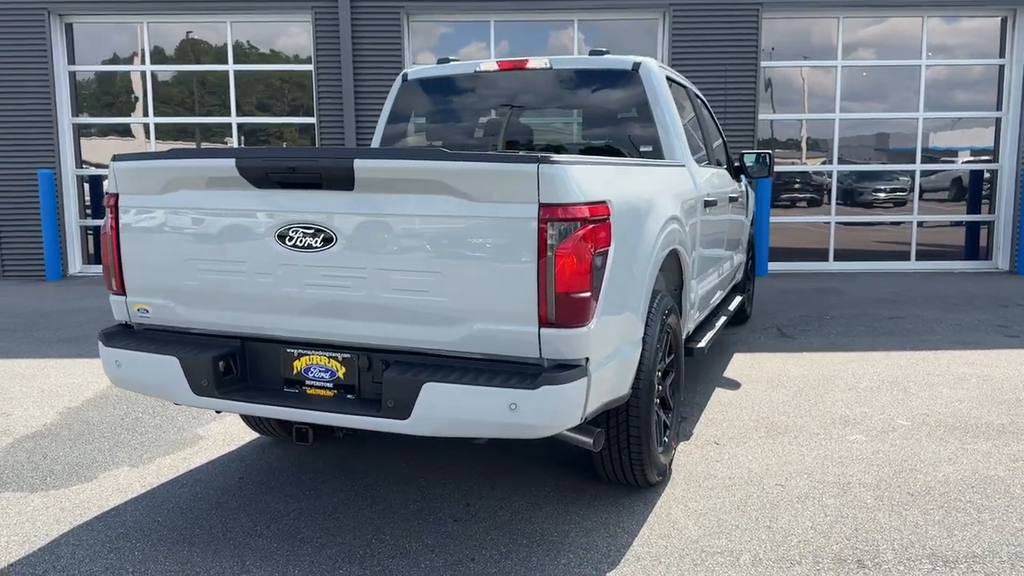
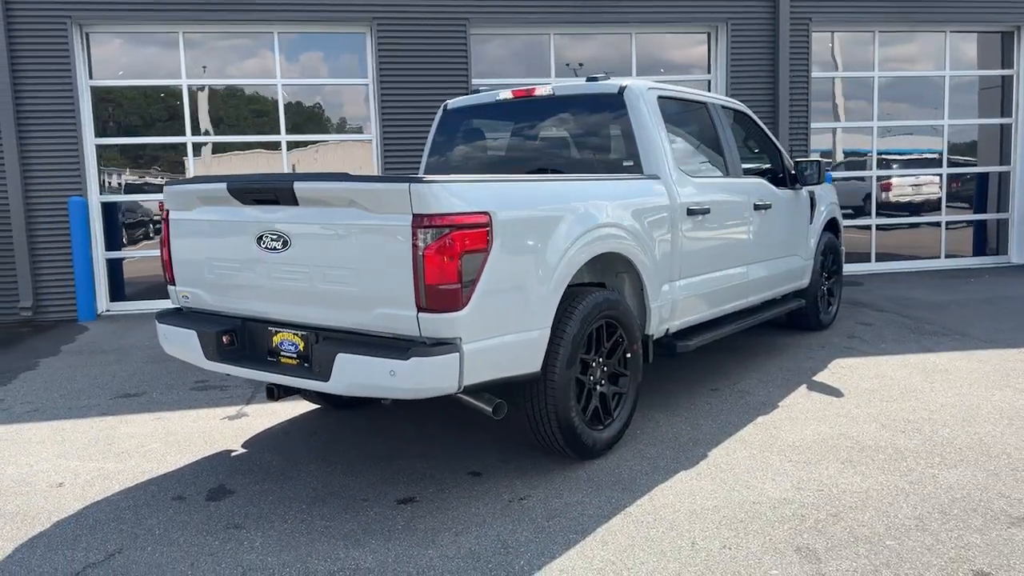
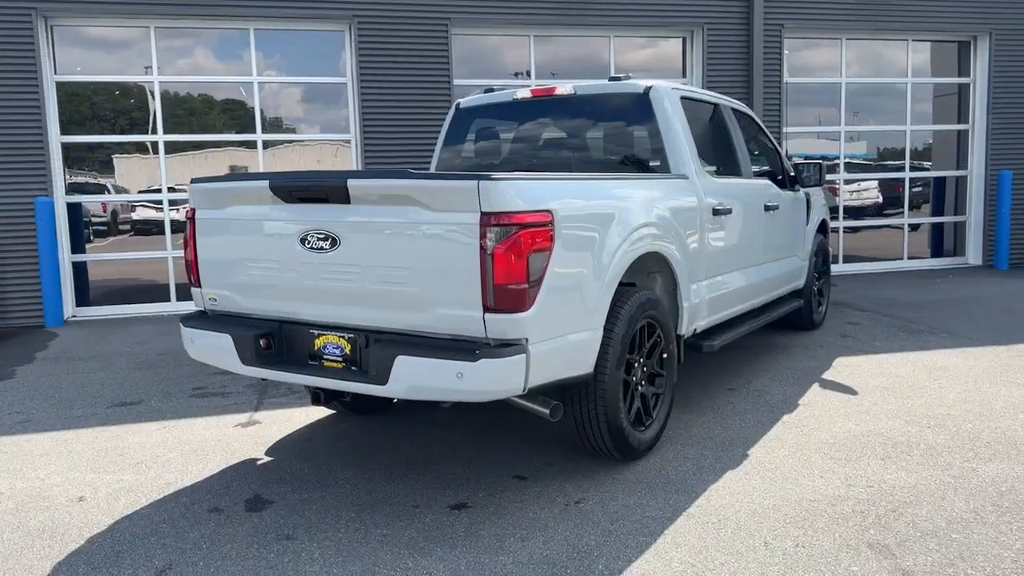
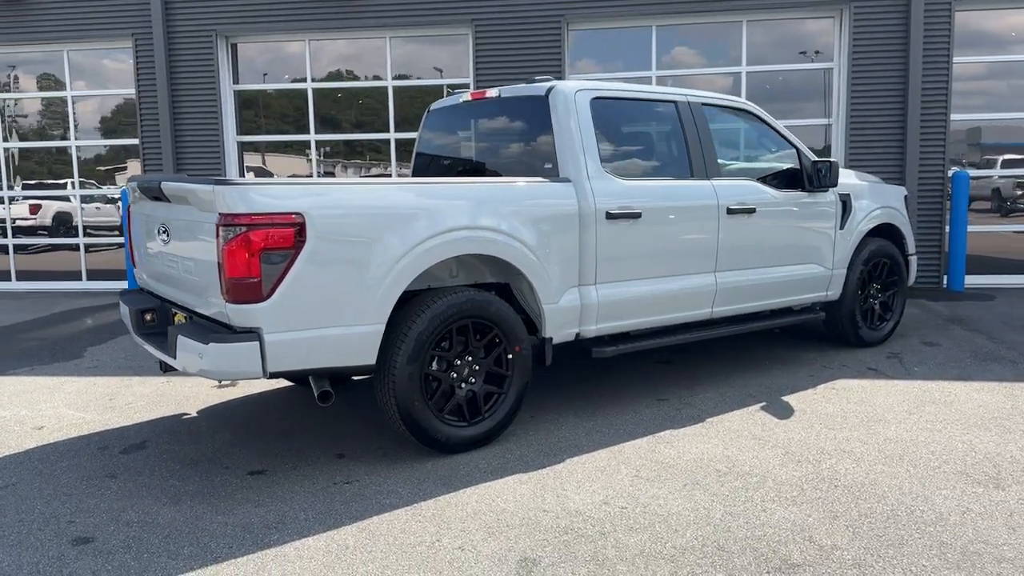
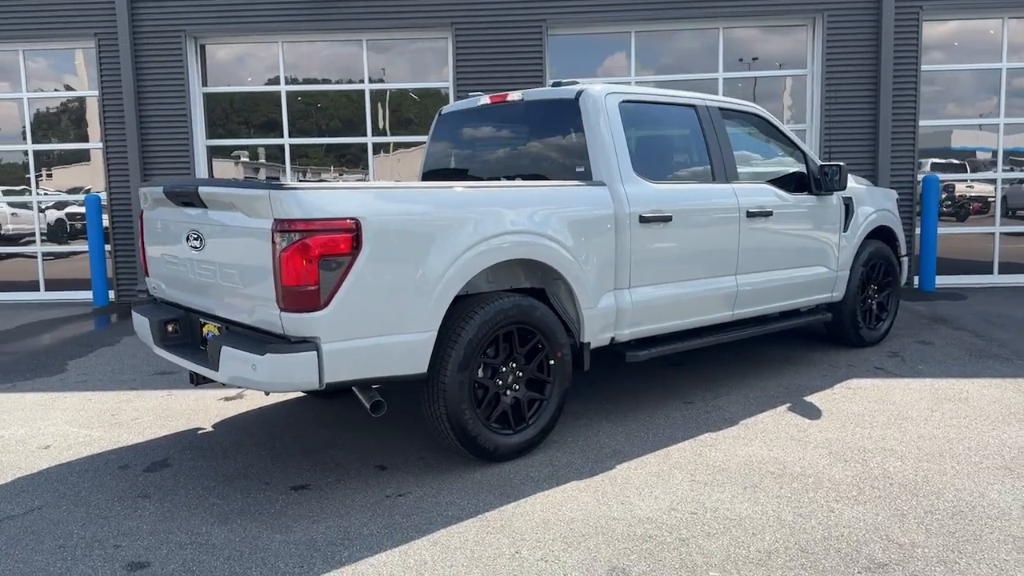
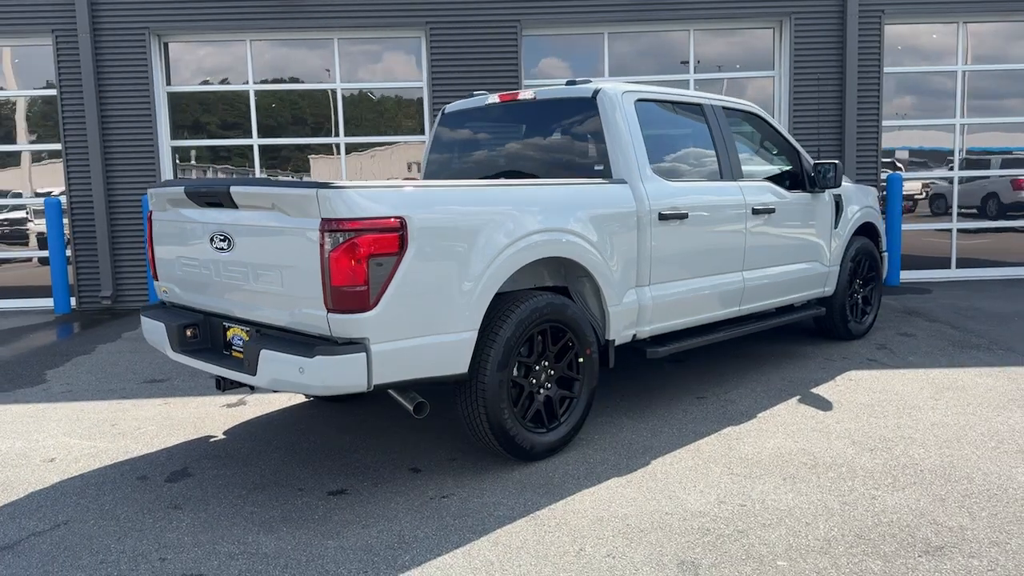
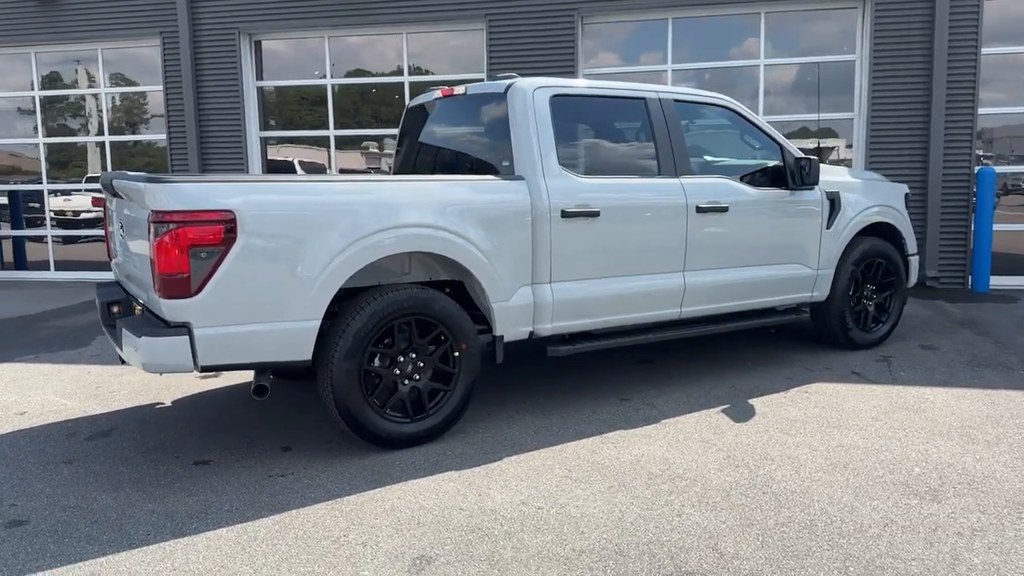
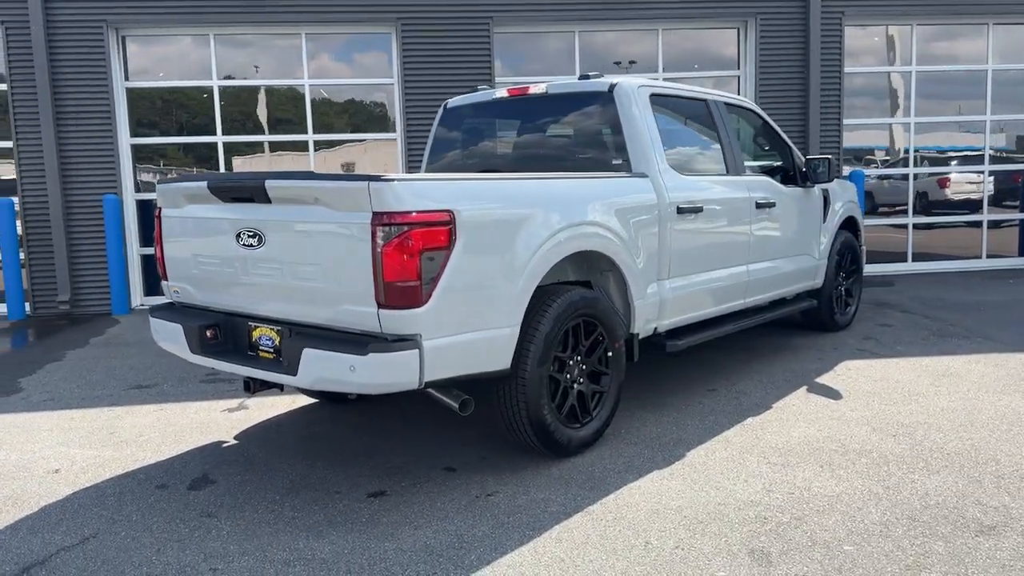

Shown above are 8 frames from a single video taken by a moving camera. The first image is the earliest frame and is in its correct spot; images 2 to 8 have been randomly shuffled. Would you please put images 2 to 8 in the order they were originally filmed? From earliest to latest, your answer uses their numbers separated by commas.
3, 2, 8, 6, 5, 4, 7
